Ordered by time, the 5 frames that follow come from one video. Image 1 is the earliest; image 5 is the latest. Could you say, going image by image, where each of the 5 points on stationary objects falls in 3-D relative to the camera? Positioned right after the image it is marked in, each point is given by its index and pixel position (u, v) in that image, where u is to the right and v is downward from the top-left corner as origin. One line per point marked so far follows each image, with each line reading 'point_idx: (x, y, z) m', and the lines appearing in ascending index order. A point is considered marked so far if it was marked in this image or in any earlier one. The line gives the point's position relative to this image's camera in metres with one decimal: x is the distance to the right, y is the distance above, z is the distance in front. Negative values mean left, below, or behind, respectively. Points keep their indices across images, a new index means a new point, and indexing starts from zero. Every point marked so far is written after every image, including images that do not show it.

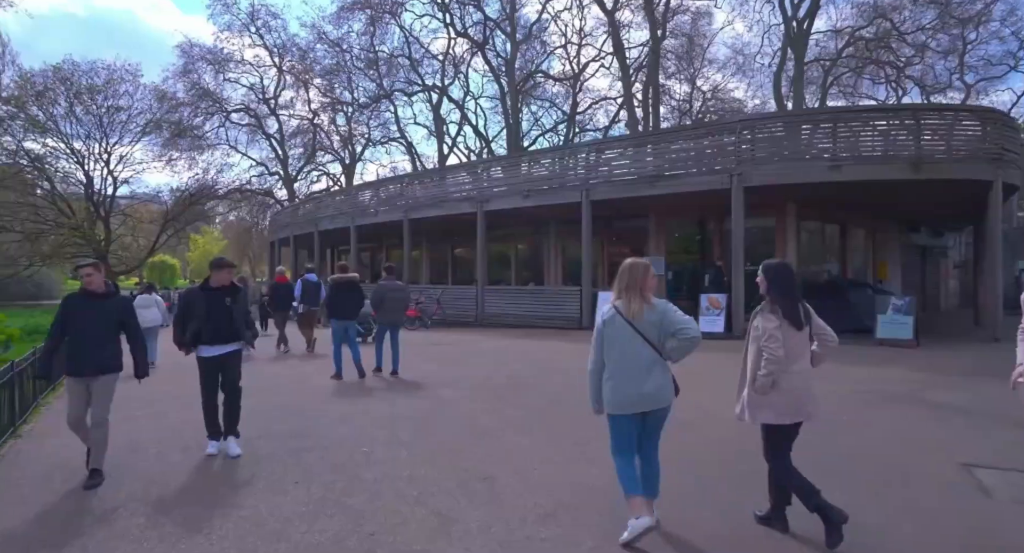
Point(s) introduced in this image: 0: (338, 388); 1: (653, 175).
0: (-3.1, -1.9, +10.9) m
1: (+4.4, +3.1, +19.4) m
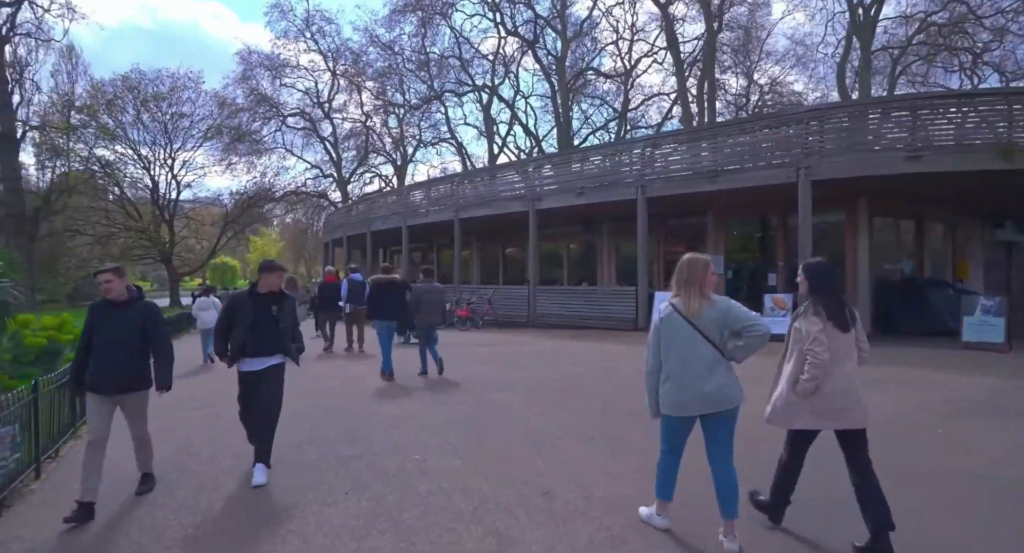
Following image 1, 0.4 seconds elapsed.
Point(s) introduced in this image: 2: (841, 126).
0: (-2.1, -1.9, +10.7) m
1: (+6.0, +3.1, +18.6) m
2: (+8.9, +4.1, +16.8) m
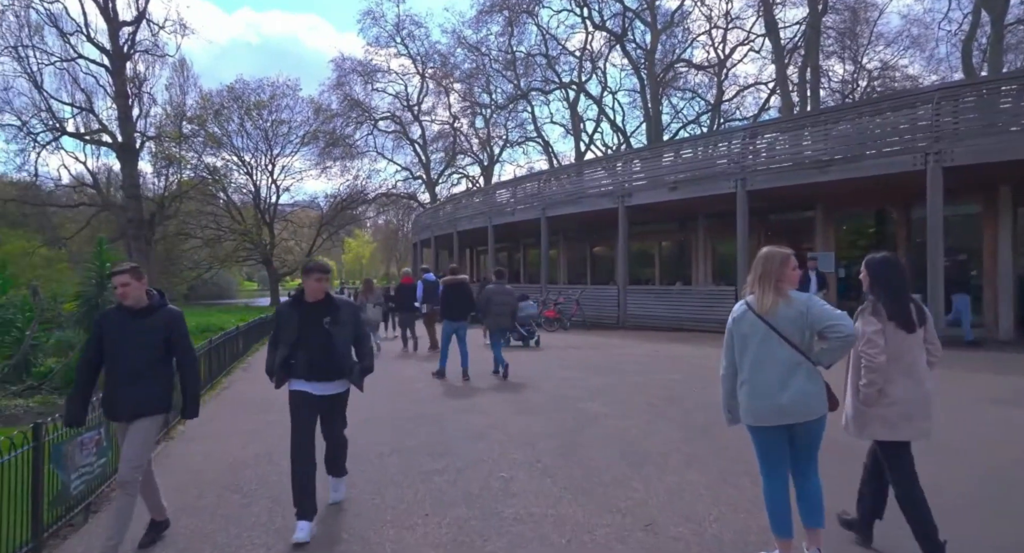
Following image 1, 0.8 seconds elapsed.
0: (-0.6, -1.9, +10.2) m
1: (+8.5, +3.2, +16.9) m
2: (+11.1, +4.1, +14.8) m
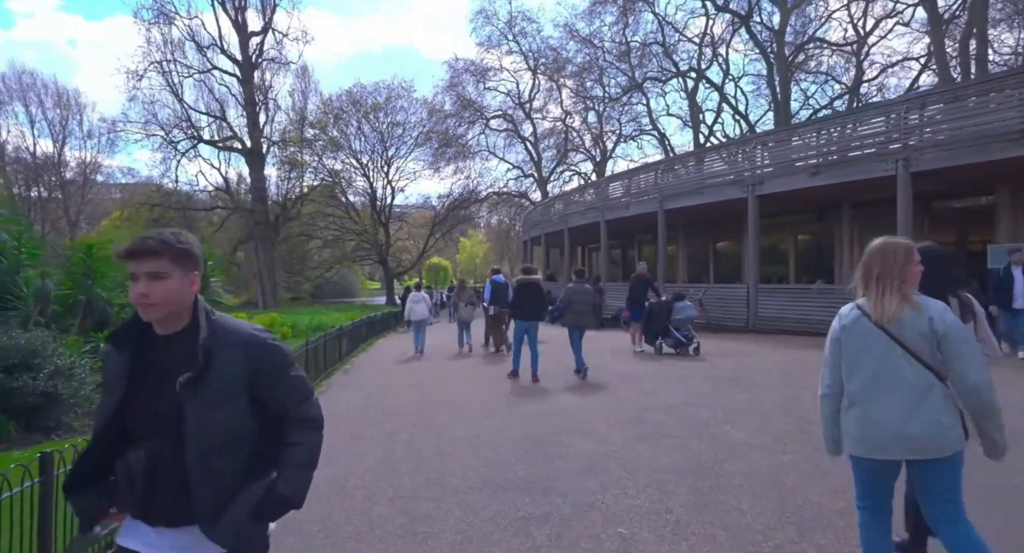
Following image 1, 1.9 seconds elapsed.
0: (+1.0, -1.8, +8.9) m
1: (+11.2, +3.2, +13.8) m
2: (+13.4, +4.1, +11.3) m
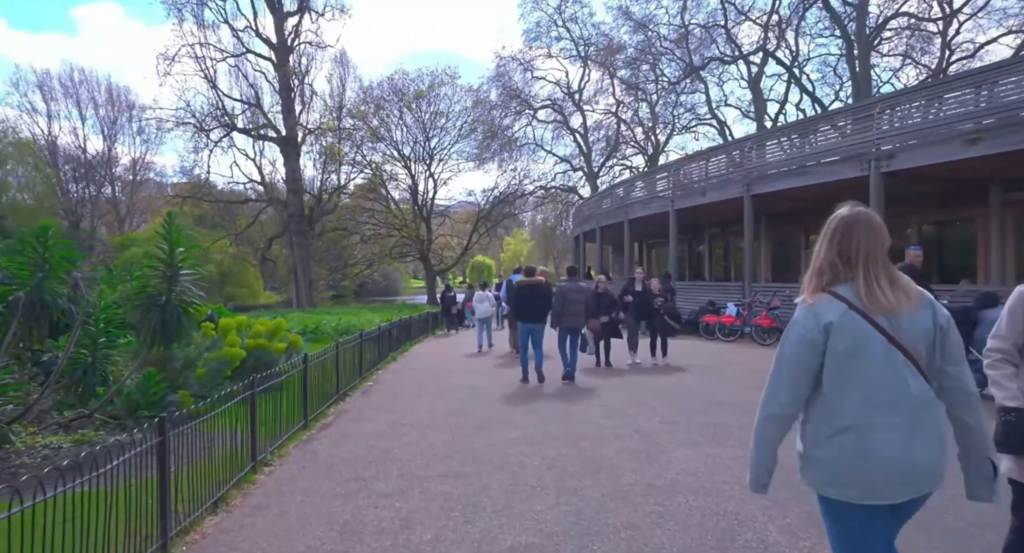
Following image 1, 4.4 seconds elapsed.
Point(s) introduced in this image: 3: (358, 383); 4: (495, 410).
0: (+1.8, -1.7, +5.8) m
1: (+12.3, +3.2, +10.1) m
2: (+14.3, +4.1, +7.4) m
3: (-2.8, -1.9, +11.4) m
4: (-0.3, -1.9, +8.7) m
